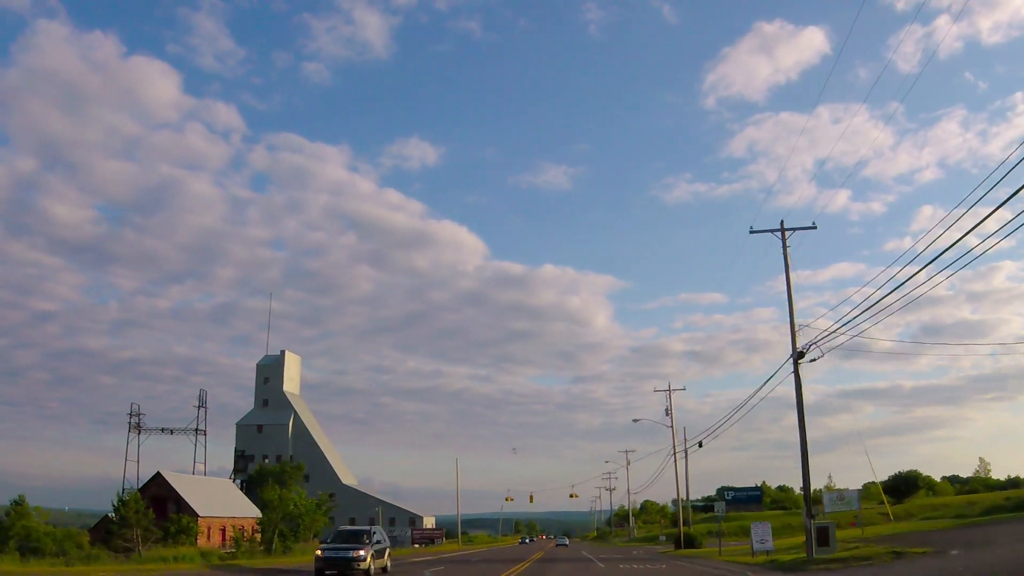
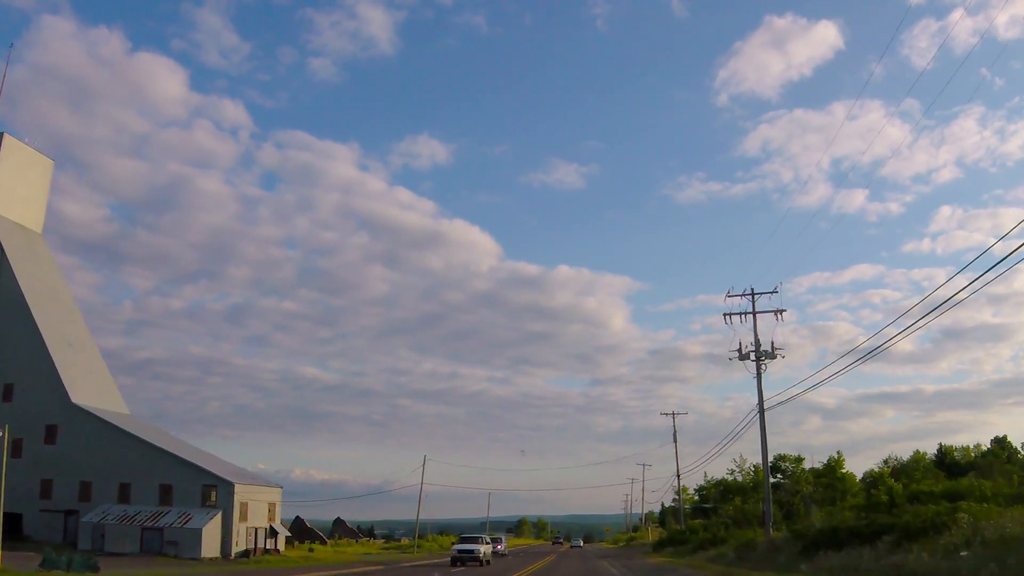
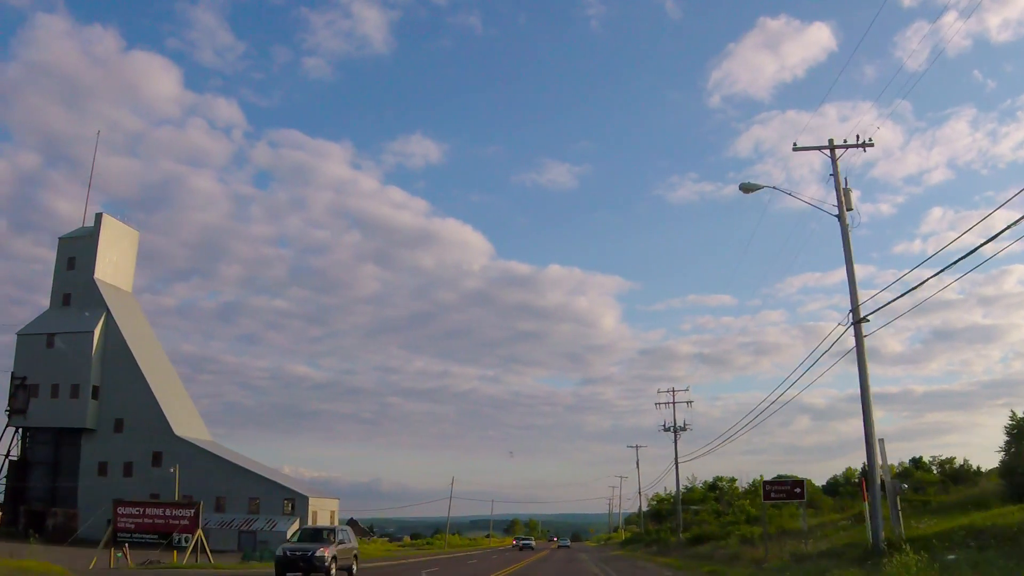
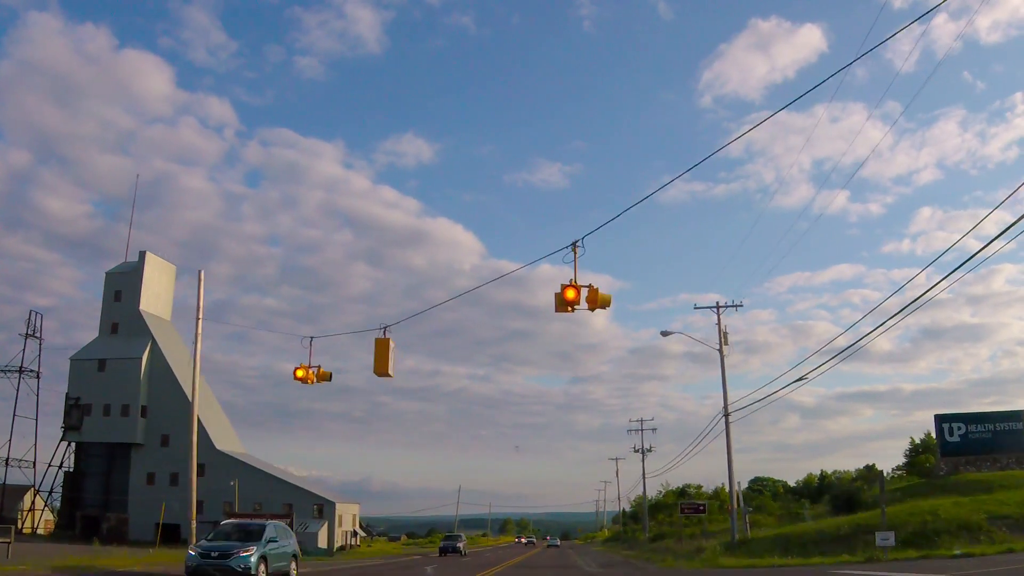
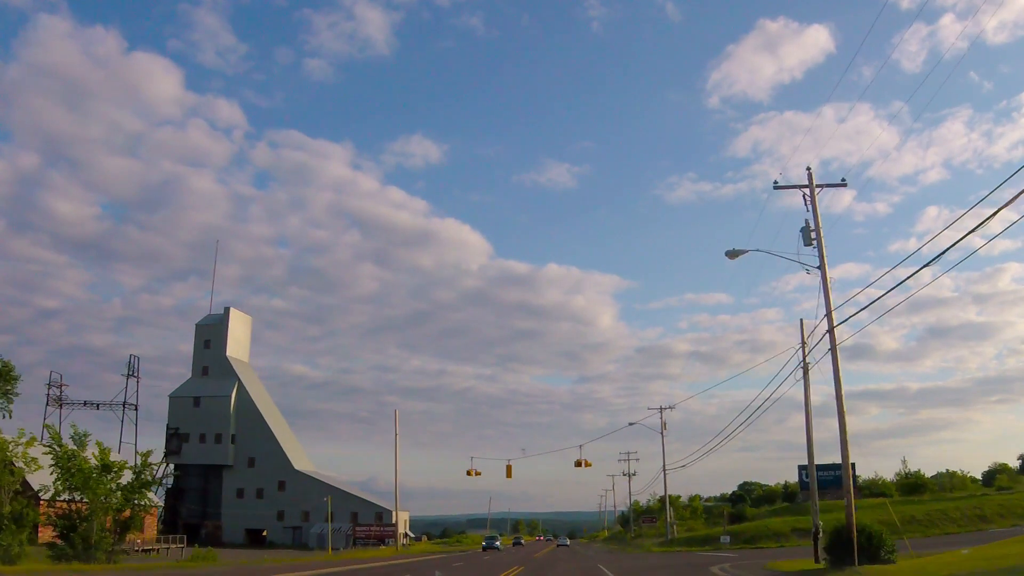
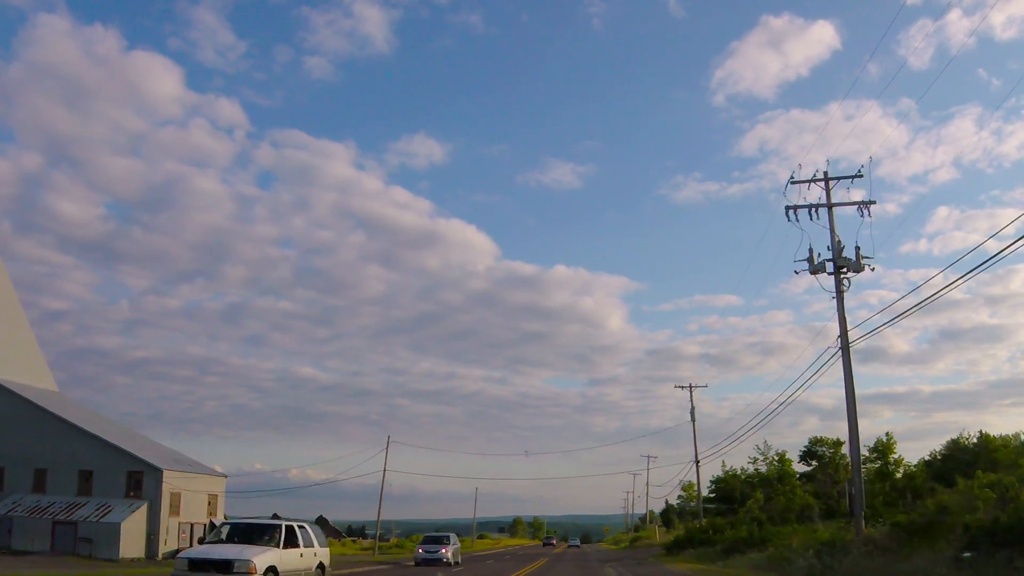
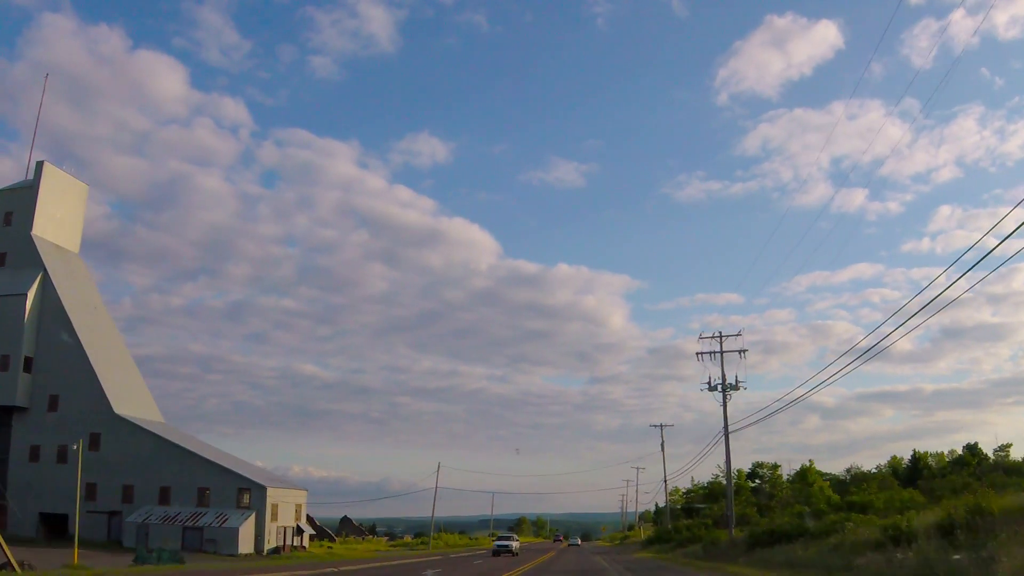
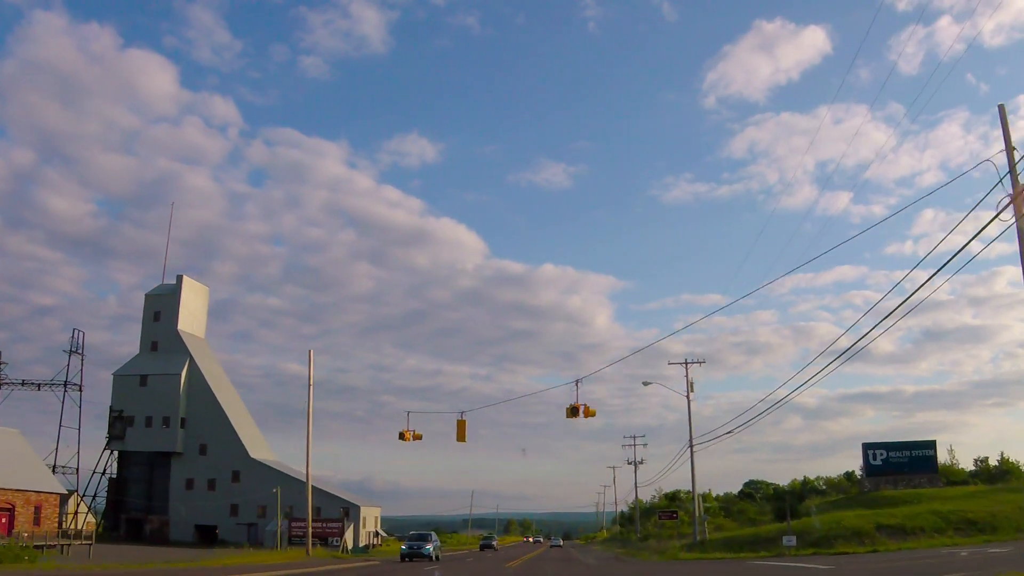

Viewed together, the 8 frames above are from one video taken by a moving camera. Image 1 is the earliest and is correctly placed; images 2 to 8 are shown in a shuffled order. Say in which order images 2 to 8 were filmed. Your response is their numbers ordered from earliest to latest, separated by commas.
5, 8, 4, 3, 7, 2, 6
